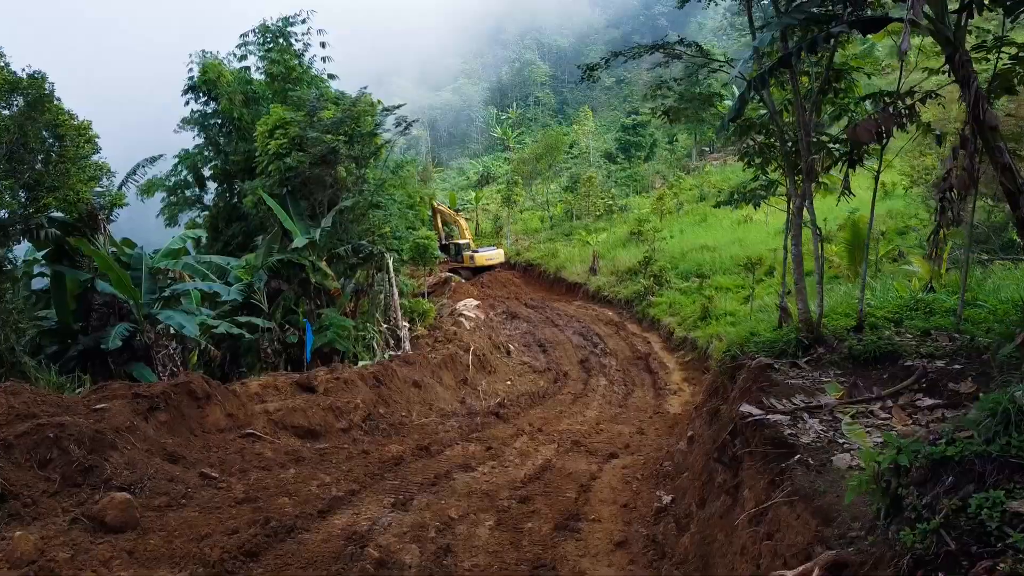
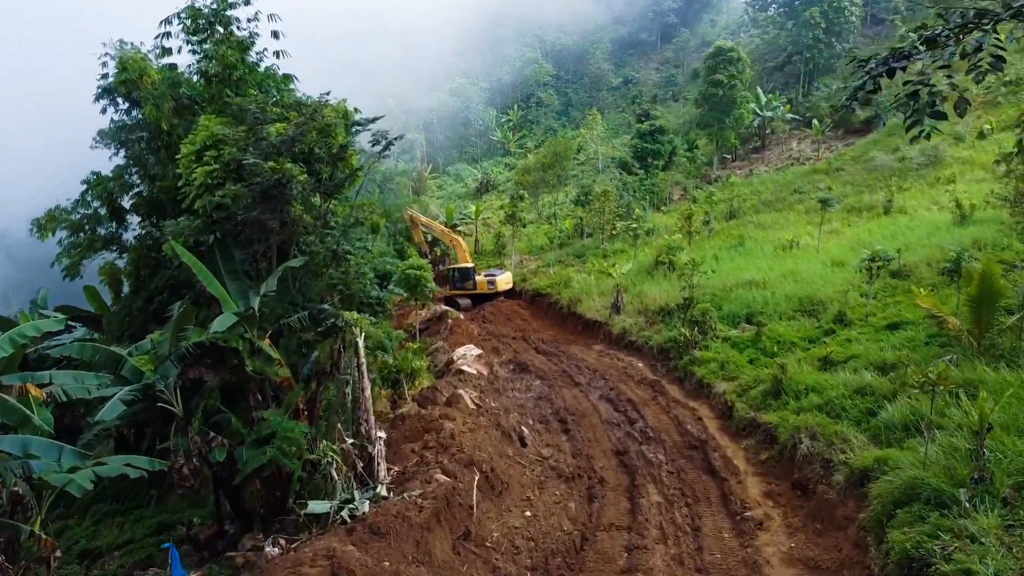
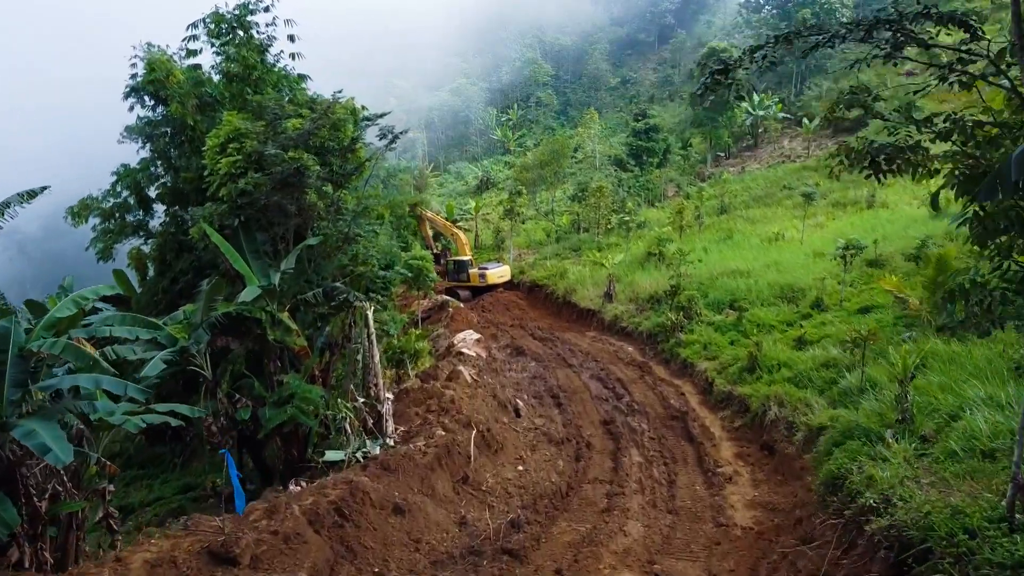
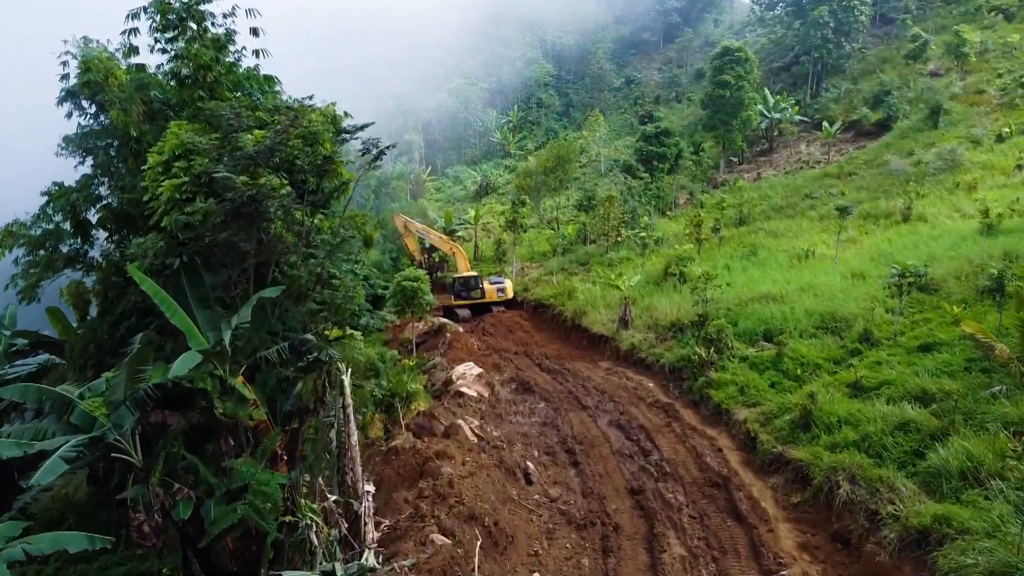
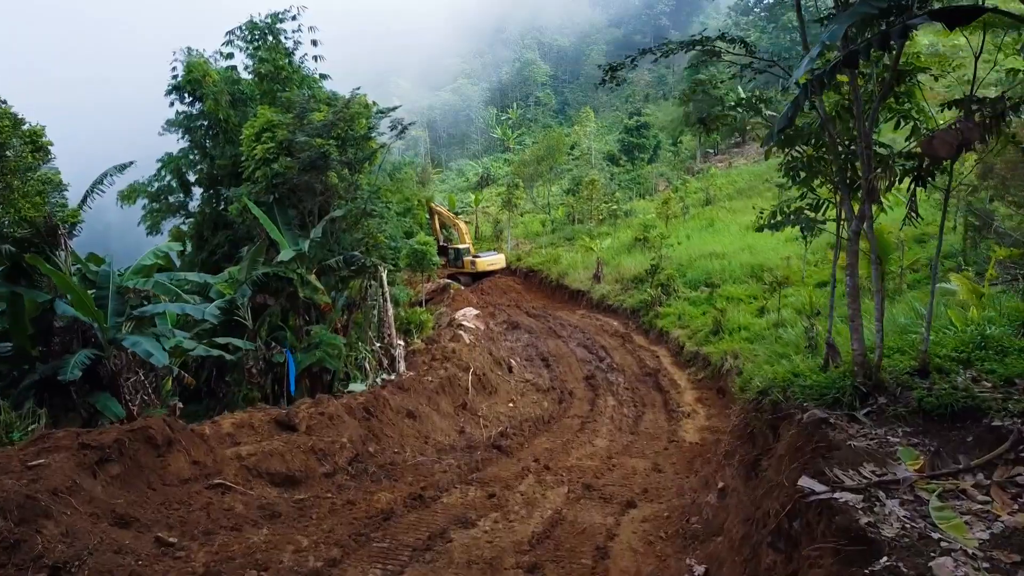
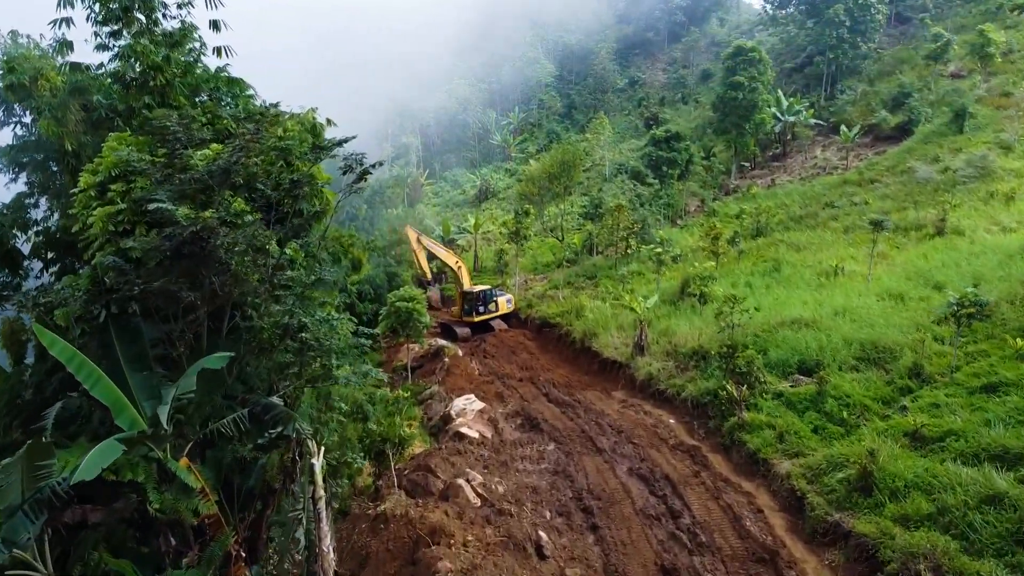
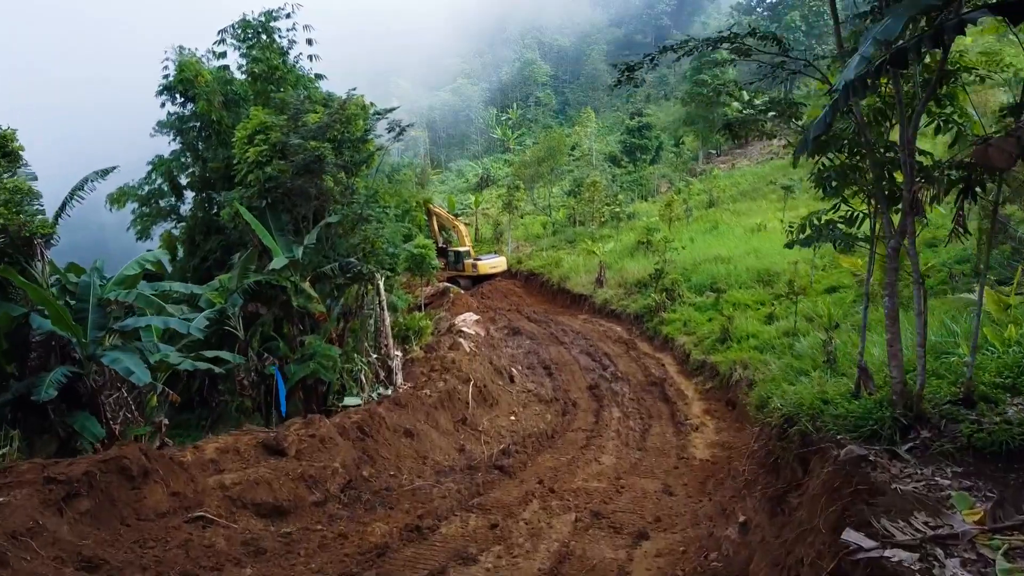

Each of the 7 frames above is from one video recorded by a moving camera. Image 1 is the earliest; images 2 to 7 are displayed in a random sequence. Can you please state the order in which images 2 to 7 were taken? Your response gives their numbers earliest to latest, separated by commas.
5, 7, 3, 2, 4, 6
